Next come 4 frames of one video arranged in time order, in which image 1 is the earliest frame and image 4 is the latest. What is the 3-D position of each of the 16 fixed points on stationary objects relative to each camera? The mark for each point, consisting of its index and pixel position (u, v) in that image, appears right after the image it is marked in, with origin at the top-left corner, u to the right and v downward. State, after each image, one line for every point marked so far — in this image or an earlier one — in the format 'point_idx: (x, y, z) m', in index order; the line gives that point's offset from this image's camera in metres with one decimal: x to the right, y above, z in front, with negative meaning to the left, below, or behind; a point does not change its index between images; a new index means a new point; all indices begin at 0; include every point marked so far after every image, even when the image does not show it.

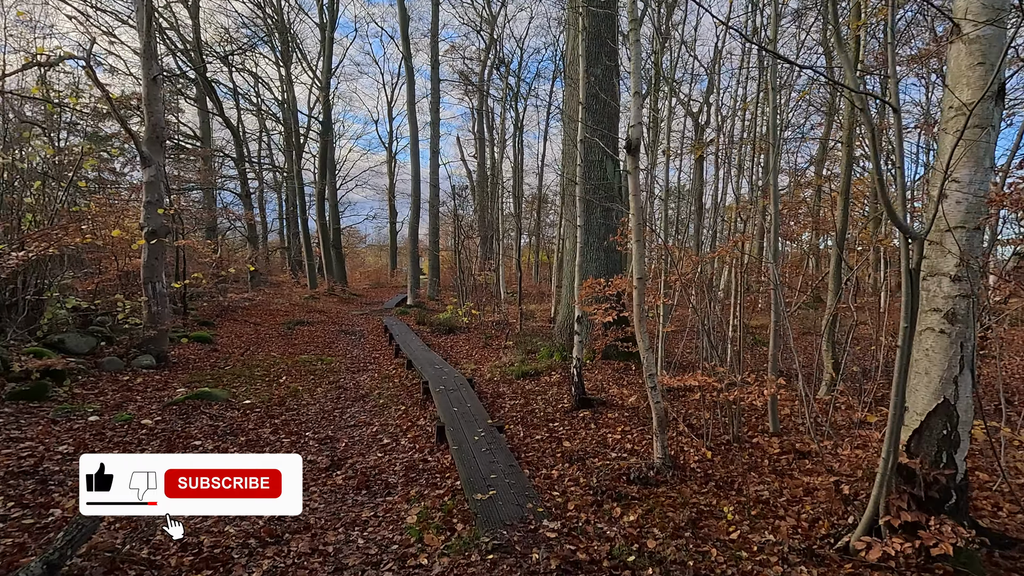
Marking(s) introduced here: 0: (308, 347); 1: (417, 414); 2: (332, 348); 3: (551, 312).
0: (-4.0, -1.2, +10.6) m
1: (-0.9, -1.2, +5.2) m
2: (-3.5, -1.2, +10.5) m
3: (+0.9, -0.6, +12.0) m
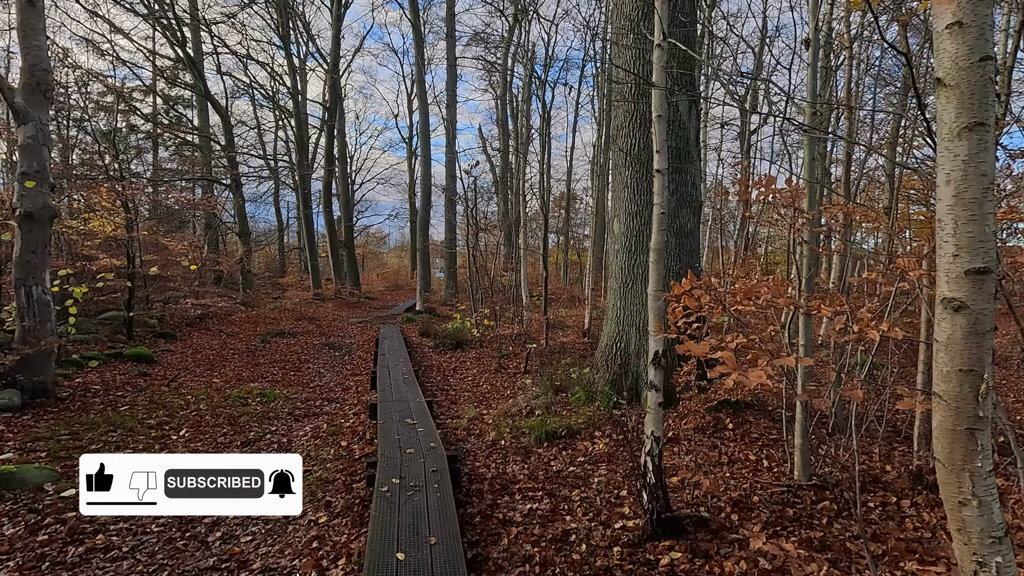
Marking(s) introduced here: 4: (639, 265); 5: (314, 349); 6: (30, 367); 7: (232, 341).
0: (-3.7, -1.2, +8.2) m
1: (-0.9, -1.3, +2.7) m
2: (-3.2, -1.3, +8.1) m
3: (+1.3, -0.6, +9.4) m
4: (+1.1, +0.2, +4.8) m
5: (-3.7, -1.1, +9.9) m
6: (-5.0, -0.8, +5.6) m
7: (-5.6, -1.1, +10.7) m
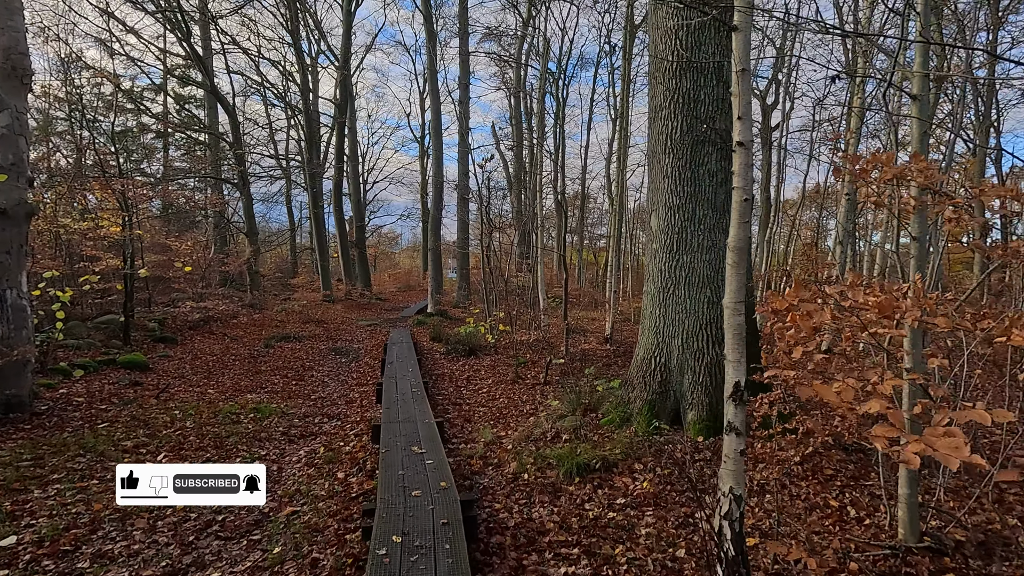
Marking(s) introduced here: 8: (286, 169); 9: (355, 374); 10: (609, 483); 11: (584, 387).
0: (-3.4, -1.3, +7.6) m
1: (-0.7, -1.3, +2.1) m
2: (-2.9, -1.3, +7.6) m
3: (+1.6, -0.7, +8.8) m
4: (+1.3, +0.2, +4.1) m
5: (-3.4, -1.2, +9.4) m
6: (-4.9, -0.9, +5.1) m
7: (-5.3, -1.1, +10.2) m
8: (-8.3, +4.4, +19.7) m
9: (-2.3, -1.2, +7.7) m
10: (+0.6, -1.2, +3.3) m
11: (+0.7, -1.0, +5.2) m
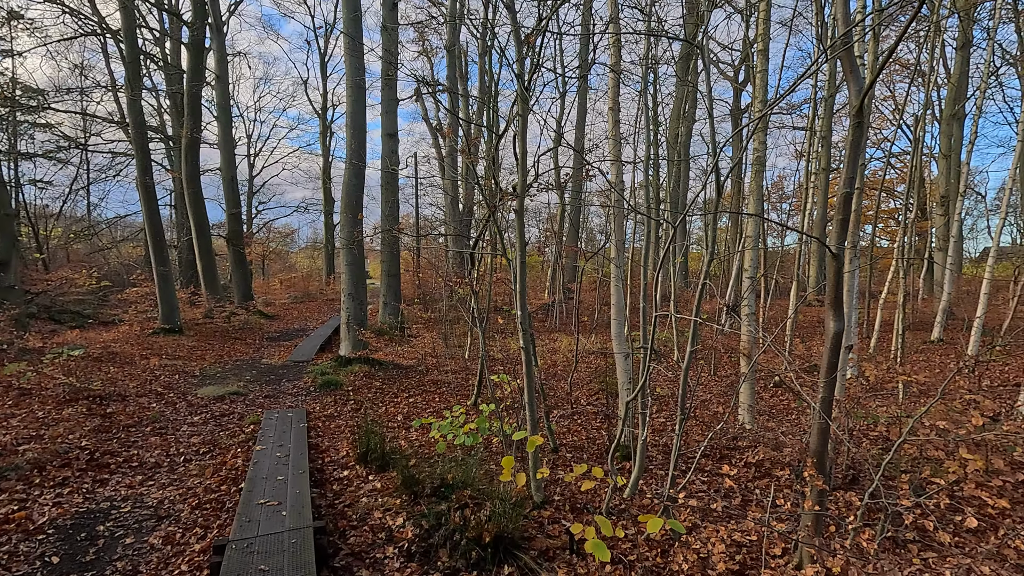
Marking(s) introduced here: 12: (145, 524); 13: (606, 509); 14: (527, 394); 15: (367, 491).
0: (-2.6, -1.7, +1.2) m
1: (+1.0, -1.7, -3.8) m
2: (-2.1, -1.7, +1.2) m
3: (+2.2, -1.0, +3.2) m
4: (+2.7, -0.2, -1.5) m
5: (-2.8, -1.6, +2.9) m
6: (-3.5, -1.3, -1.5) m
7: (-4.8, -1.5, +3.4) m
8: (-9.5, +3.9, +12.2) m
9: (-1.4, -1.6, +1.5) m
10: (+2.2, -1.6, -2.4) m
11: (+1.9, -1.3, -0.5) m
12: (-2.4, -1.6, +3.4) m
13: (+0.6, -1.2, +2.9) m
14: (+0.1, -0.8, +3.7) m
15: (-0.9, -1.4, +3.7) m
